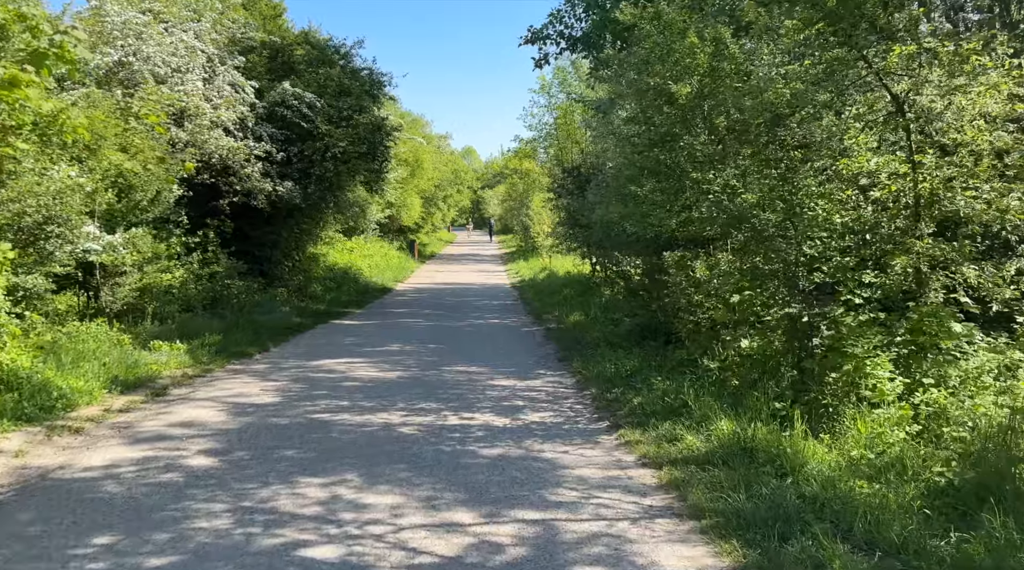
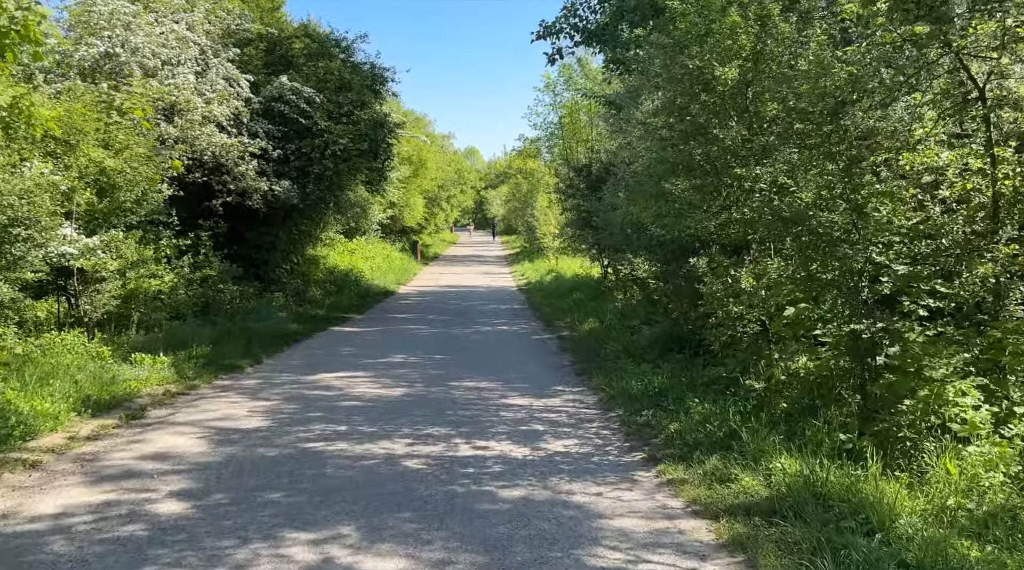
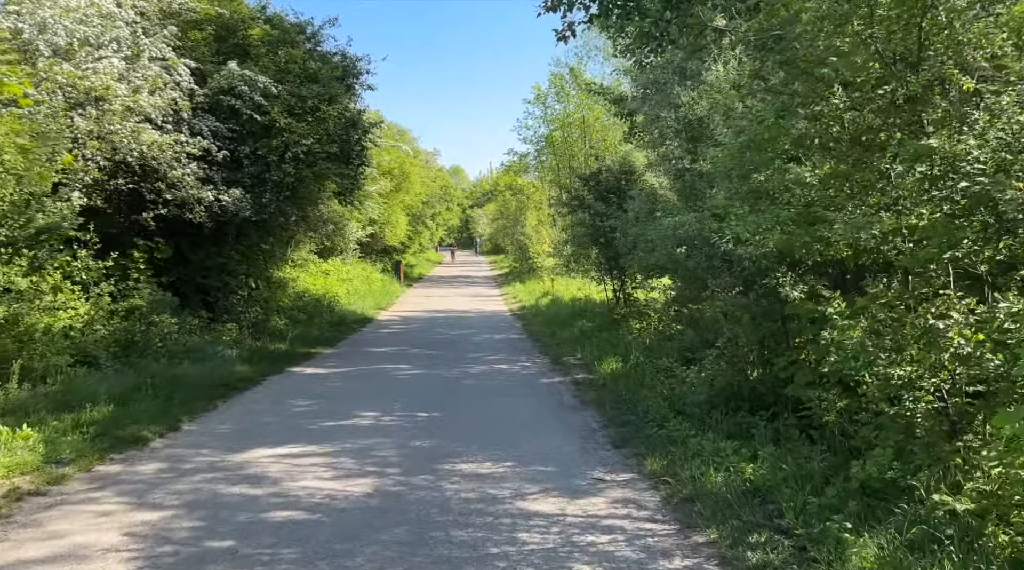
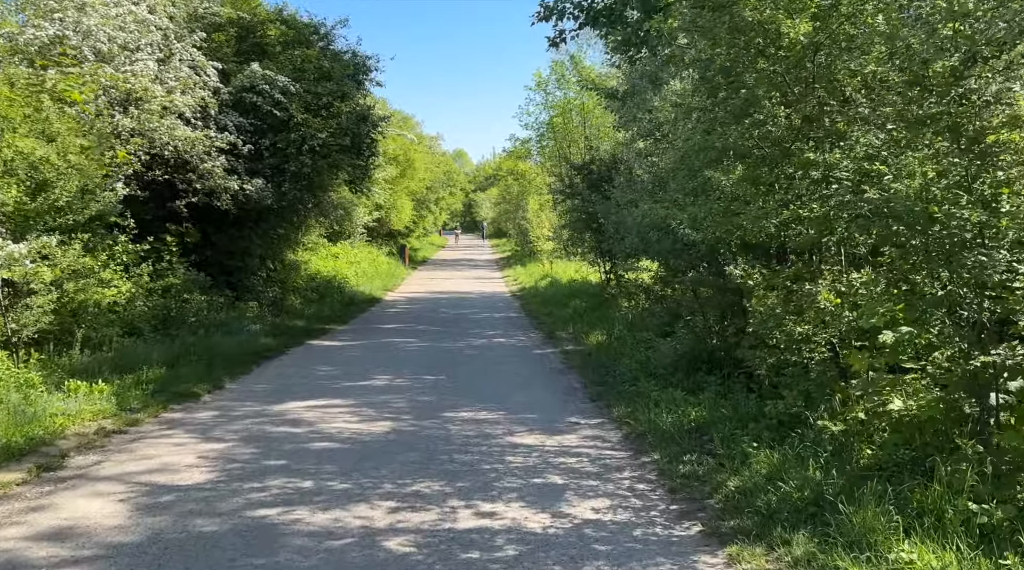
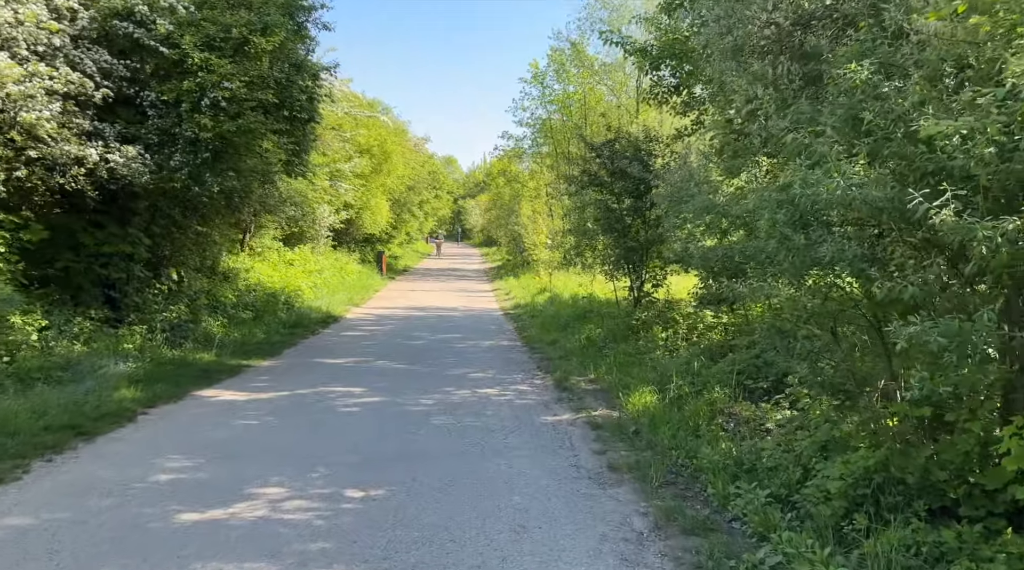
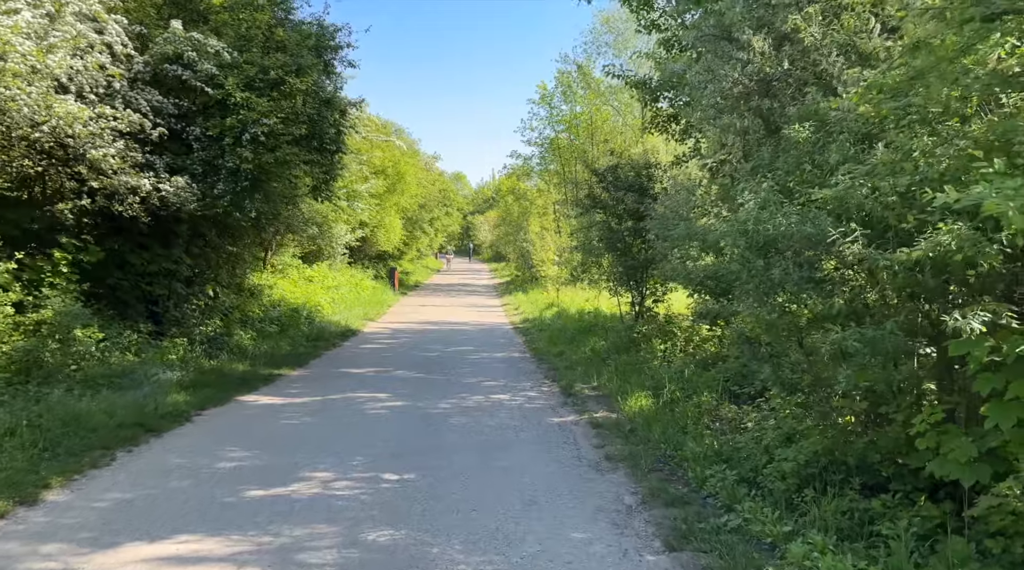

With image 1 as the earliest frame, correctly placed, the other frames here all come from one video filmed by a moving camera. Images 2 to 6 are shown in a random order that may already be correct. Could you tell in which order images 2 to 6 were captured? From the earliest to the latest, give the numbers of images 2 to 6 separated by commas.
2, 4, 3, 6, 5
